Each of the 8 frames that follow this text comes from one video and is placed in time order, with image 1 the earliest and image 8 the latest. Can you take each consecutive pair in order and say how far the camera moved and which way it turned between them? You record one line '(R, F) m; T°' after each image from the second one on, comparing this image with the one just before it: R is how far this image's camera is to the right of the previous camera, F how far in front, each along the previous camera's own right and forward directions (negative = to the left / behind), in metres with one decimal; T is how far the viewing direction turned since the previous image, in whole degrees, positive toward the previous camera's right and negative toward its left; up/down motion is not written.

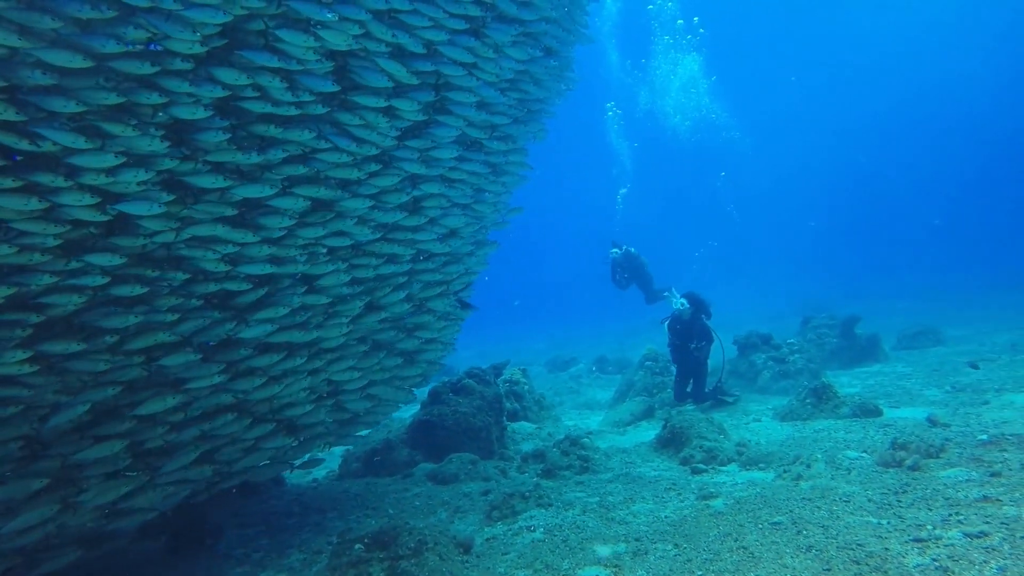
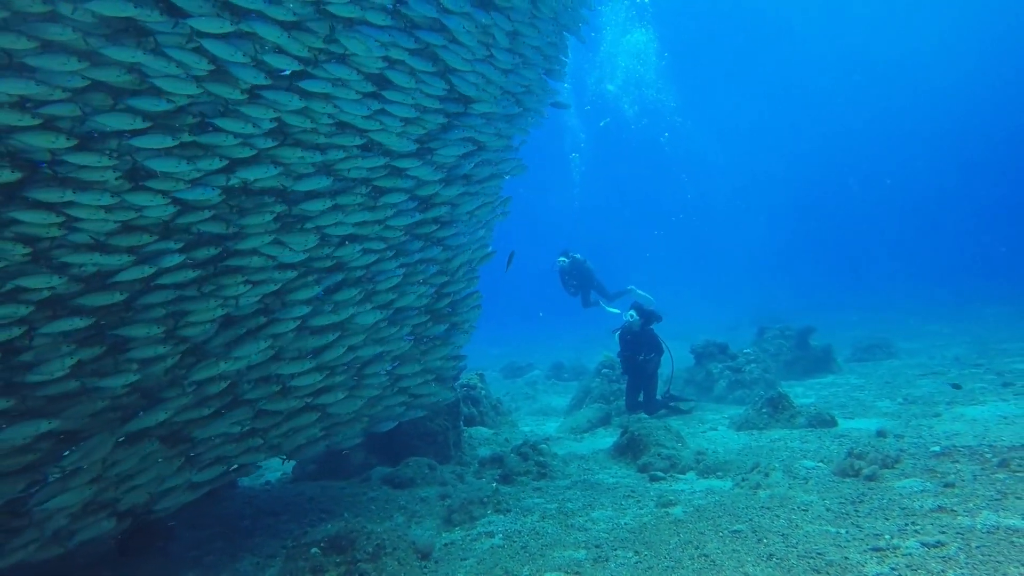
(+0.3, +0.1) m; -3°
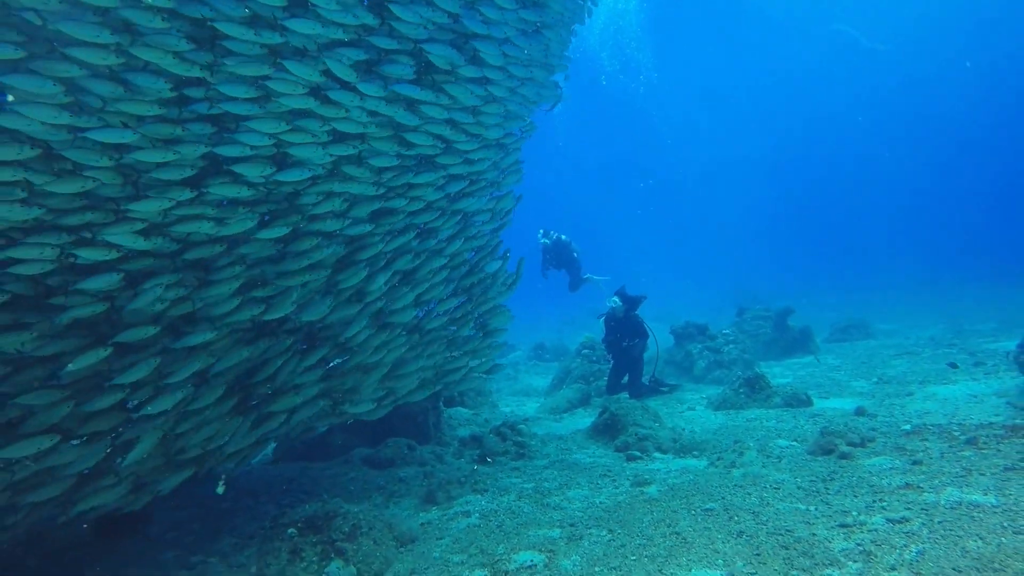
(0.0, 0.0) m; +1°
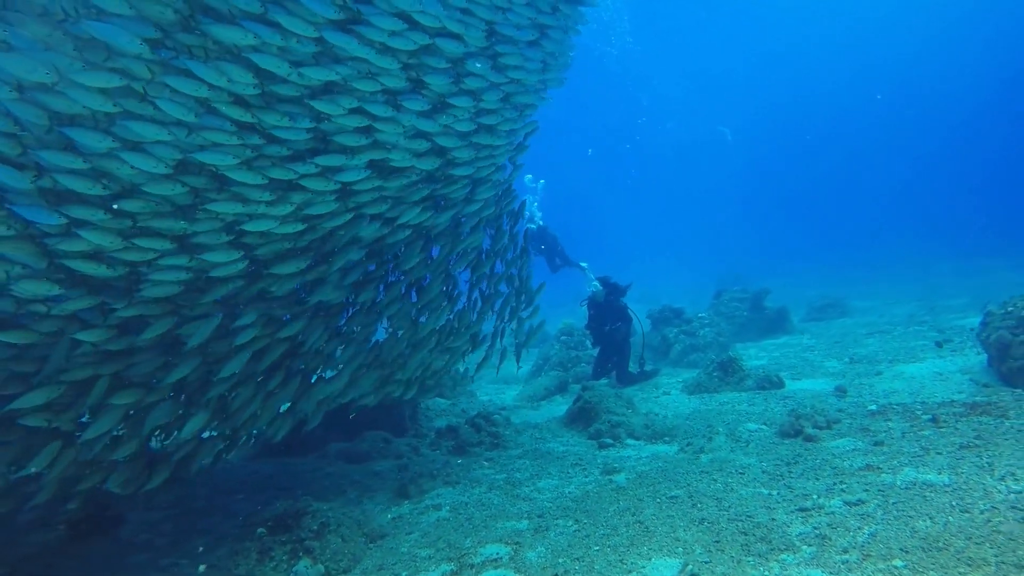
(+0.1, 0.0) m; 0°
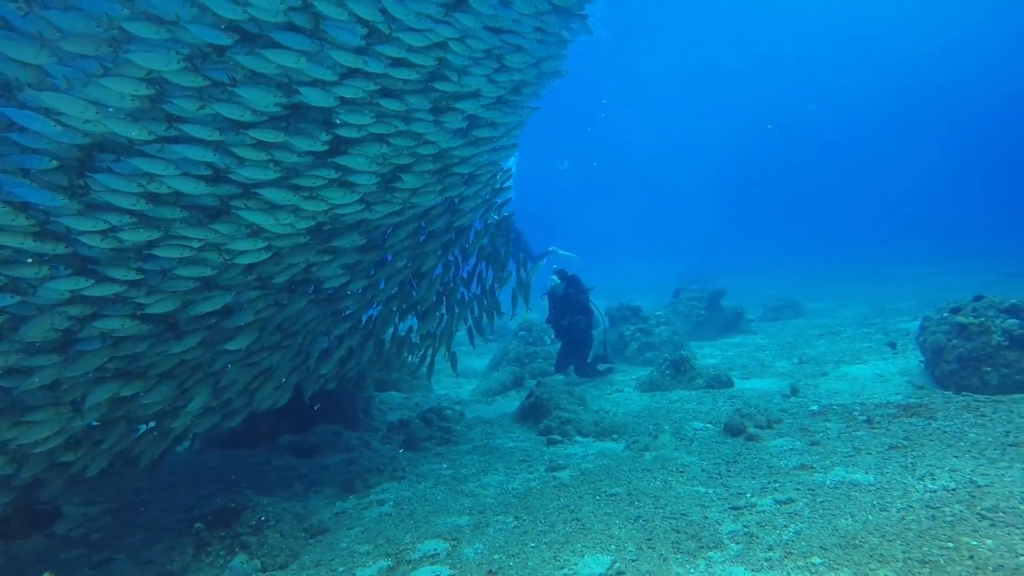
(+0.1, 0.0) m; +2°
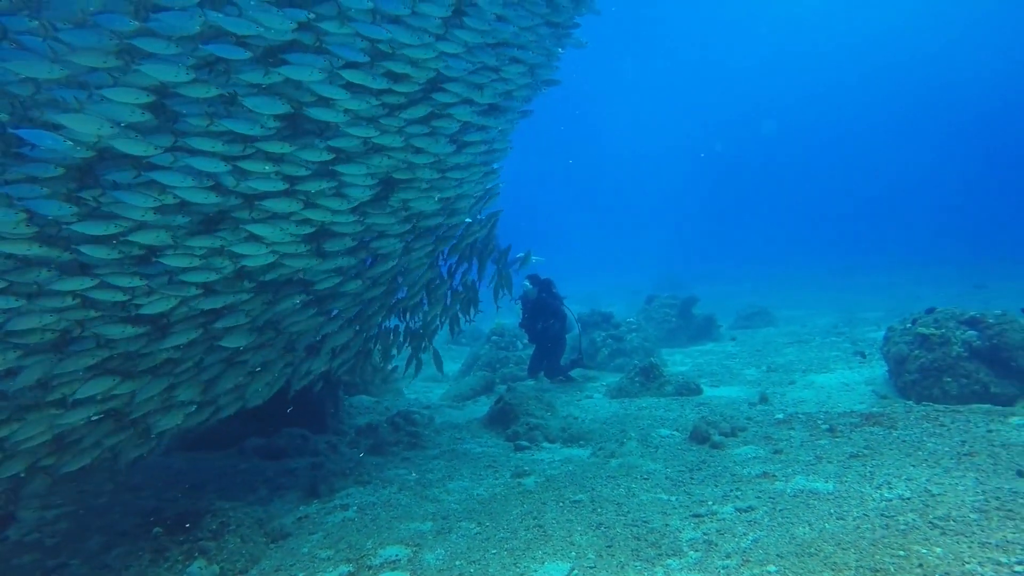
(-0.9, -0.5) m; -4°
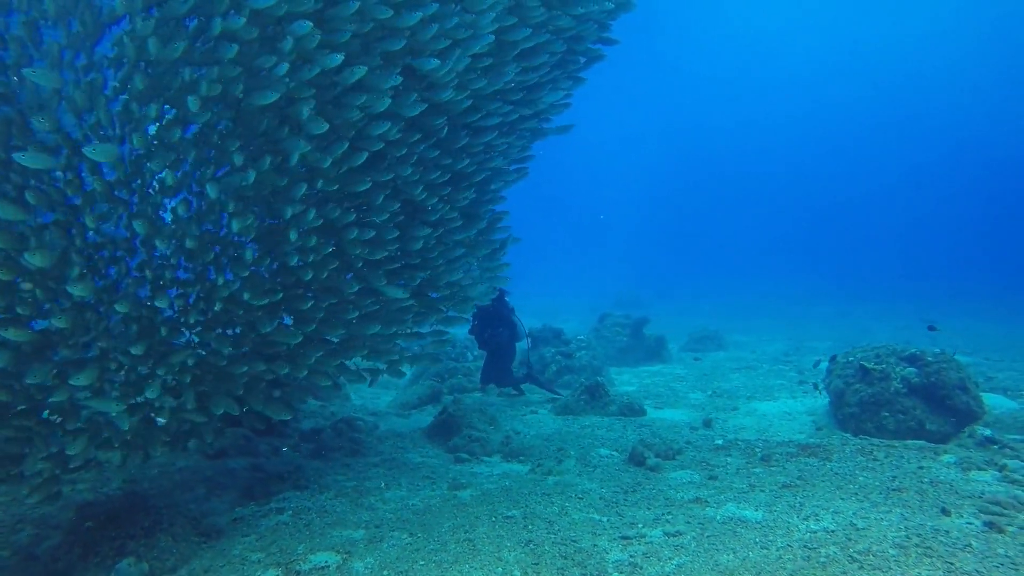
(+0.5, 0.0) m; +2°
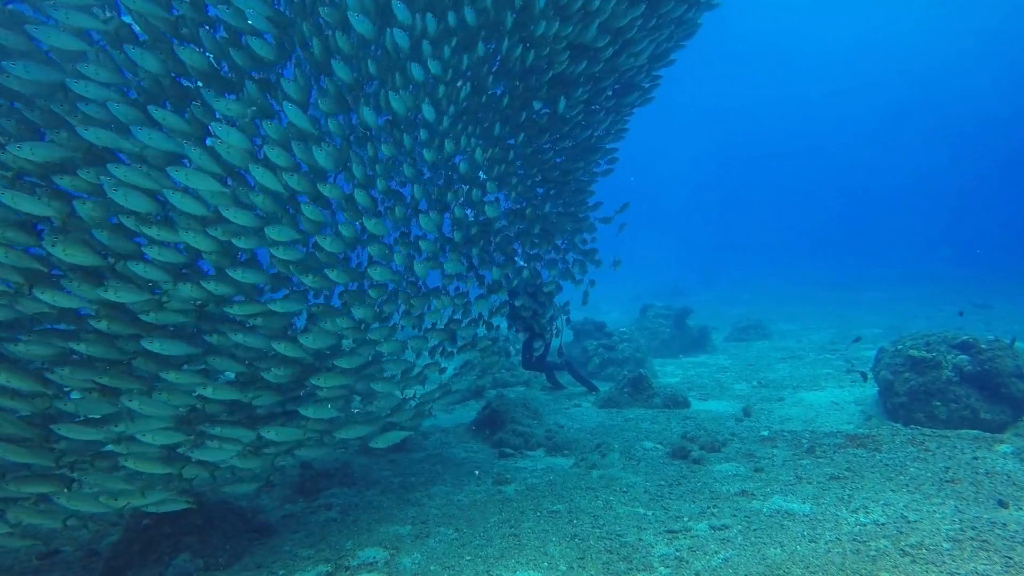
(0.0, 0.0) m; -3°
